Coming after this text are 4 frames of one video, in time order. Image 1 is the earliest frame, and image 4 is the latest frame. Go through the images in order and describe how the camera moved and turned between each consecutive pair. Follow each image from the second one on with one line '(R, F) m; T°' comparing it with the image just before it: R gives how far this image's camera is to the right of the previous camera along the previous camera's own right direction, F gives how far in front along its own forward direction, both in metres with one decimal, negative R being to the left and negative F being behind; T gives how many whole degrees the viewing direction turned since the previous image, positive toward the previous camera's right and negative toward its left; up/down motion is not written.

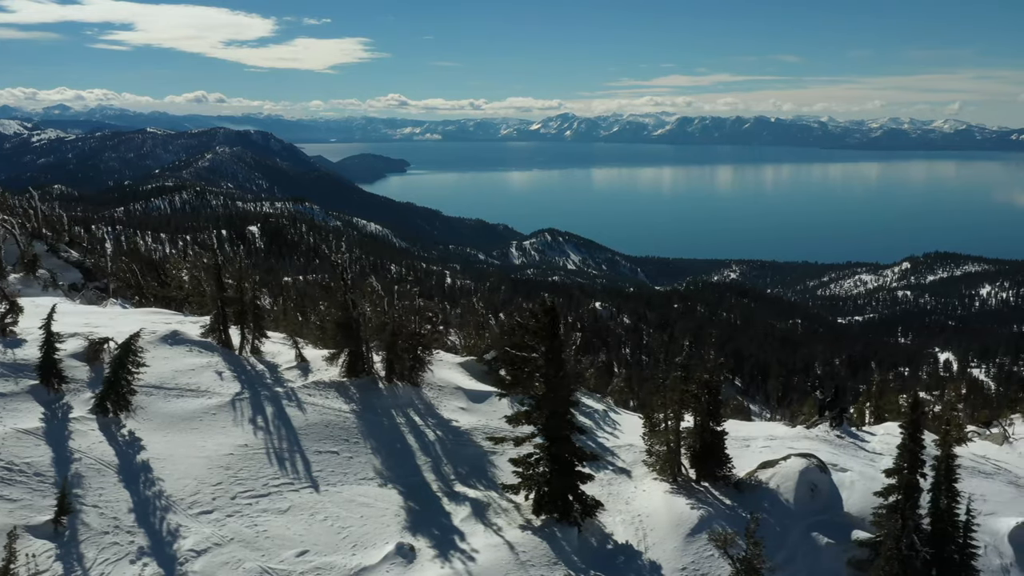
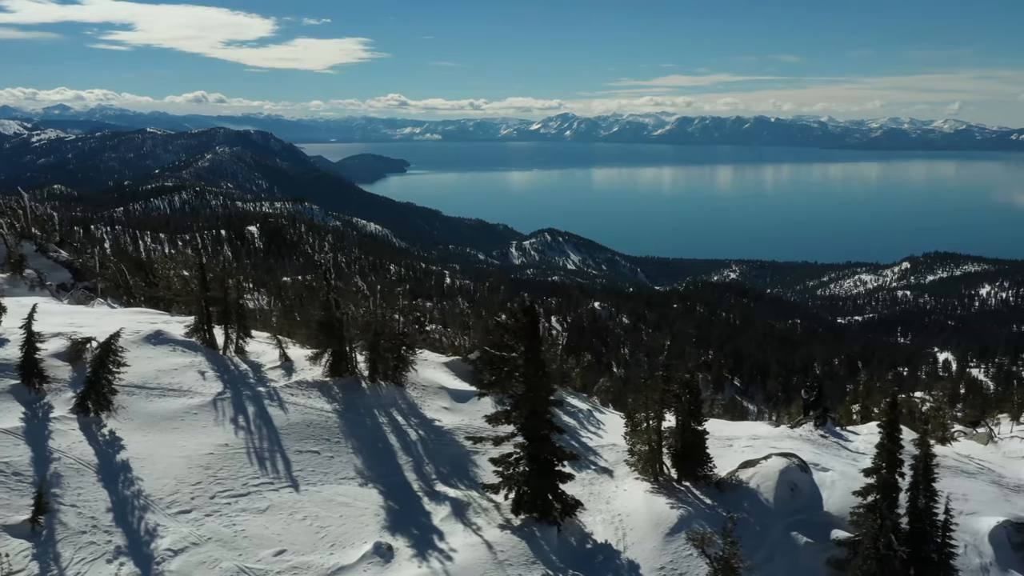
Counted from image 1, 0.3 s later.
(+0.8, 0.0) m; 0°
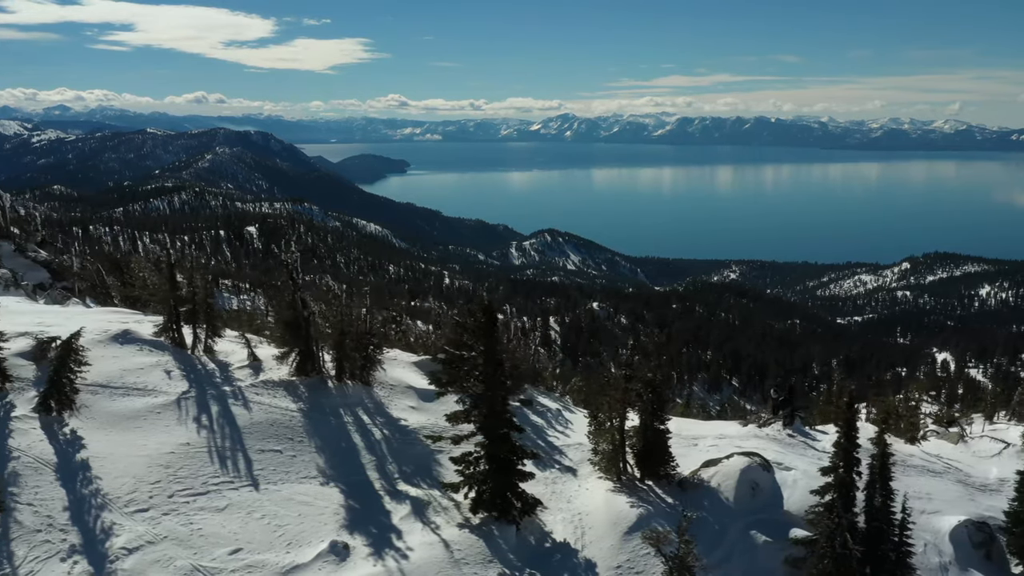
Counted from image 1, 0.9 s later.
(+1.5, 0.0) m; 0°
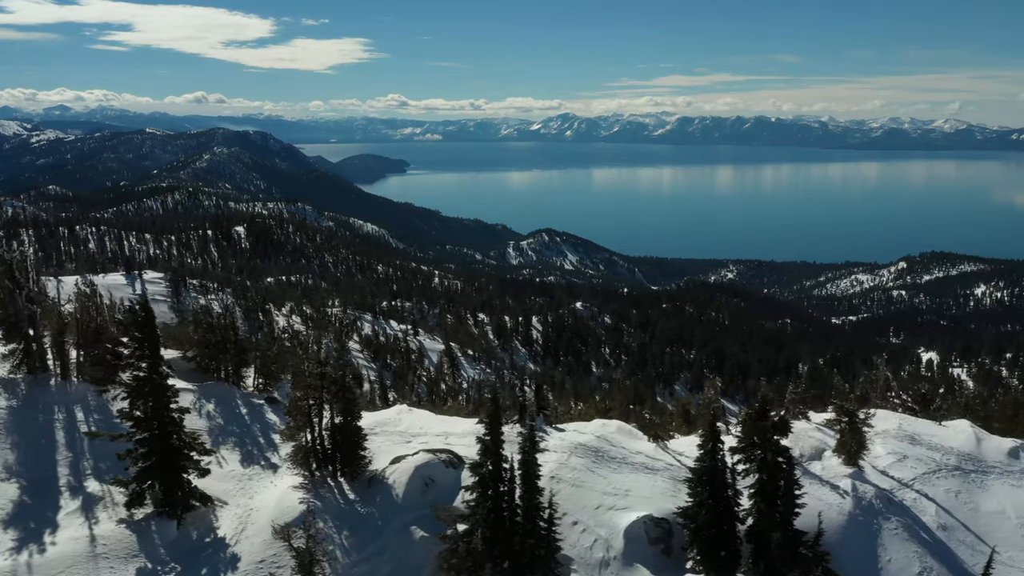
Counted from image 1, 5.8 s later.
(+12.6, -0.3) m; 0°
